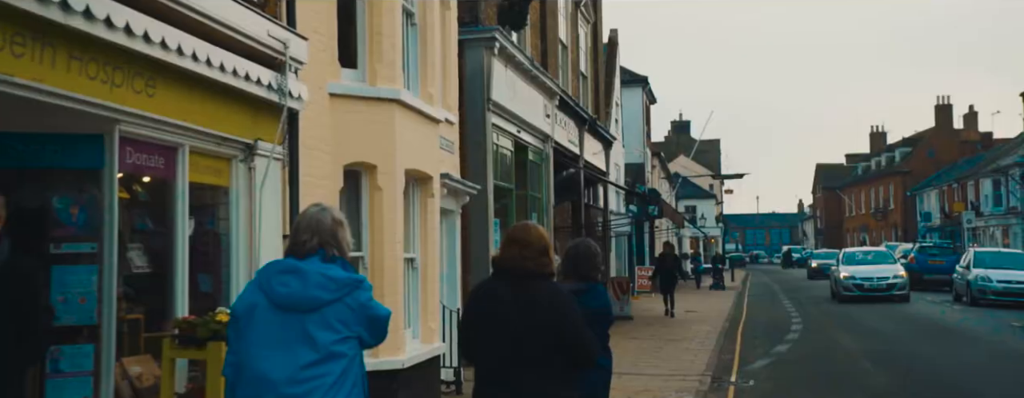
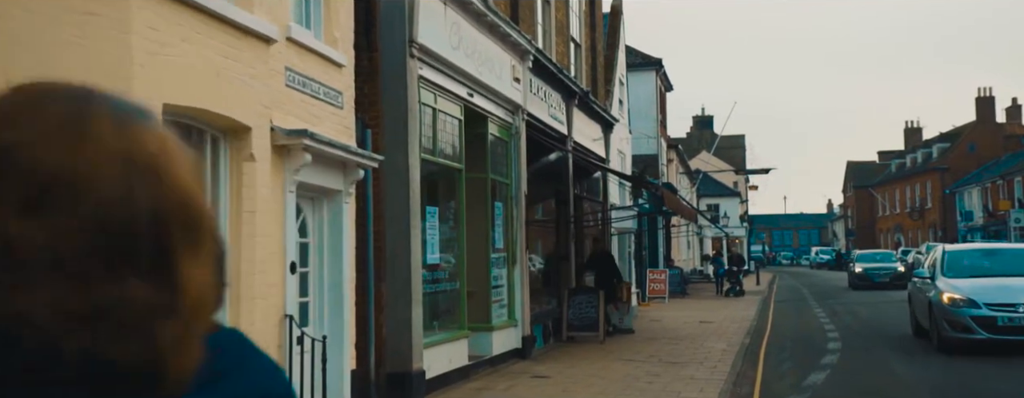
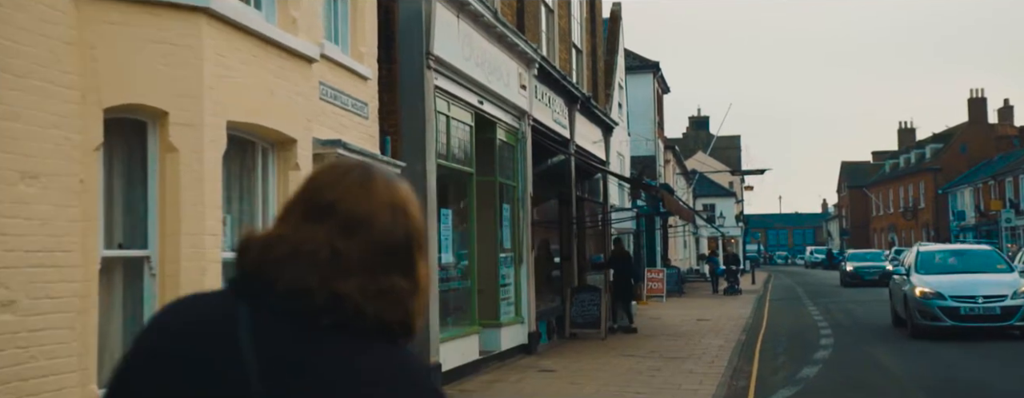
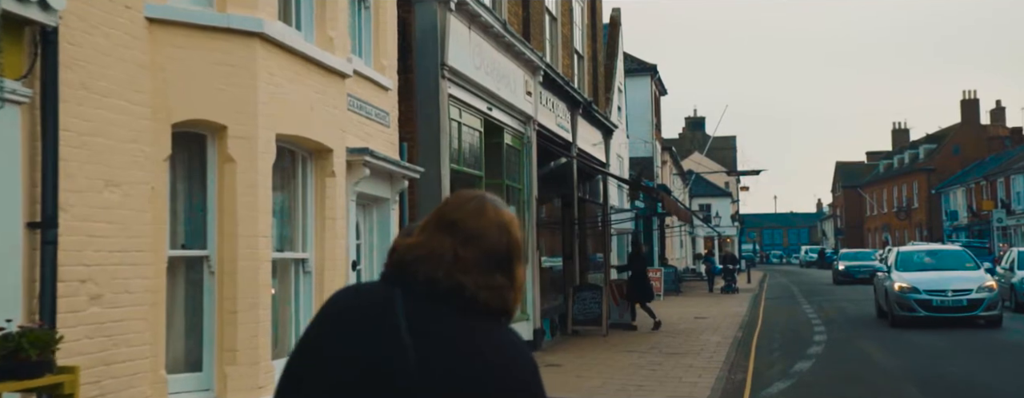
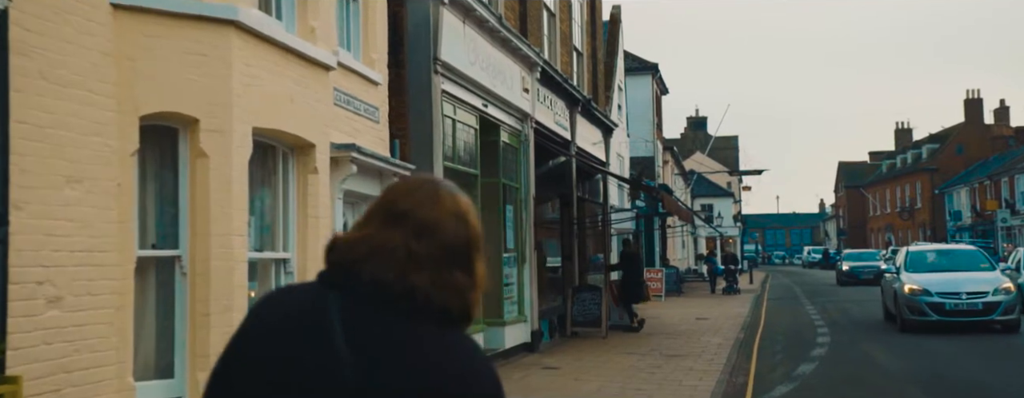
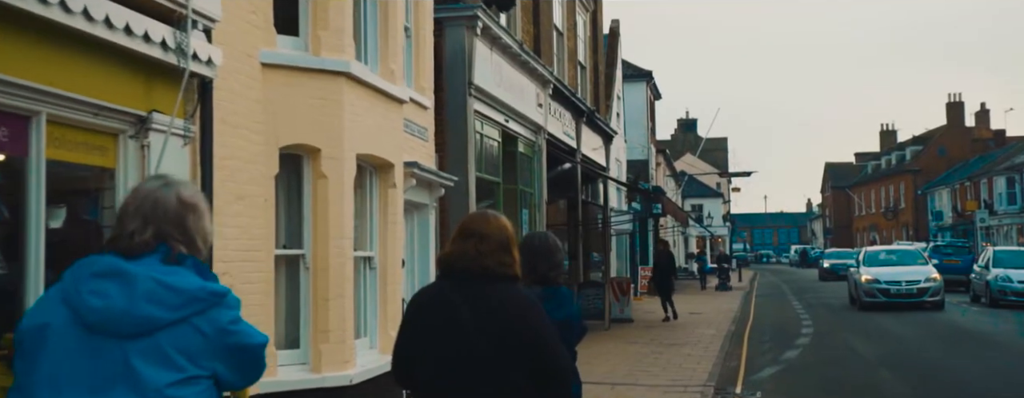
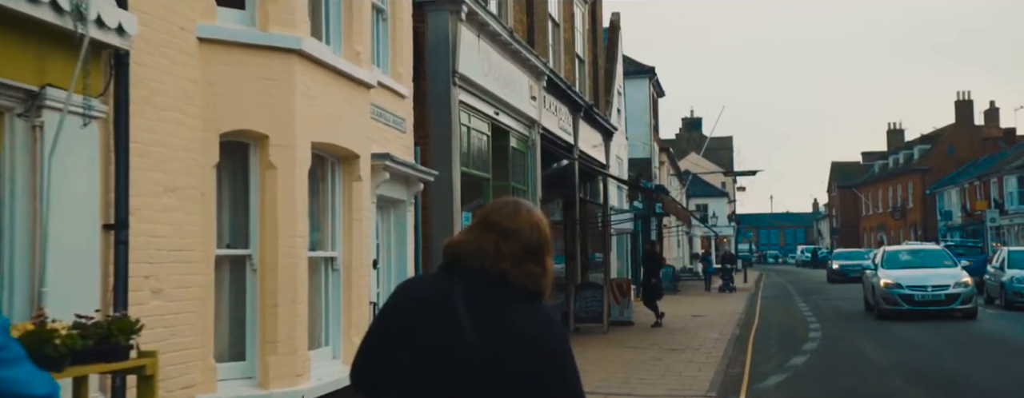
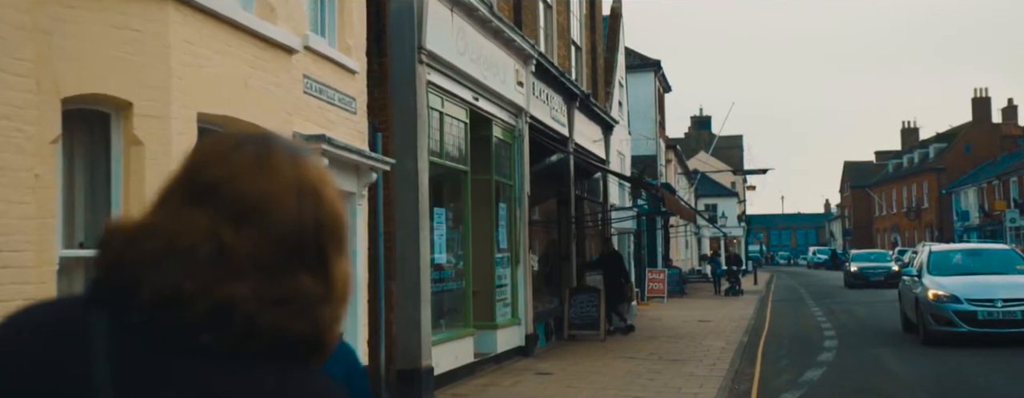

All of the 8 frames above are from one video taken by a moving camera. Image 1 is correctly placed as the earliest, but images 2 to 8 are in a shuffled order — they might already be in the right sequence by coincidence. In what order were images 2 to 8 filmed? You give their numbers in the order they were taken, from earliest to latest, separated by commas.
6, 7, 4, 5, 3, 8, 2
